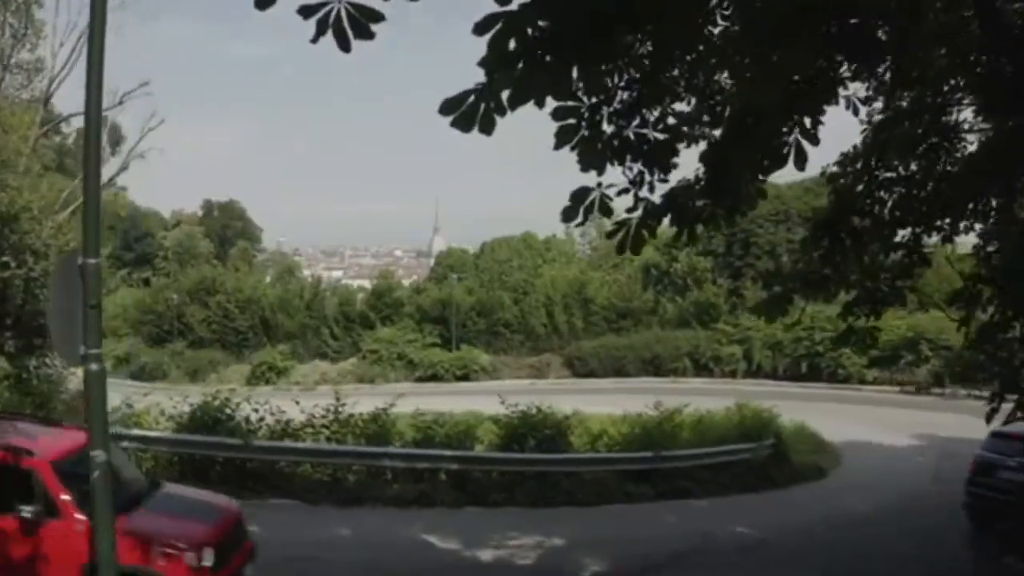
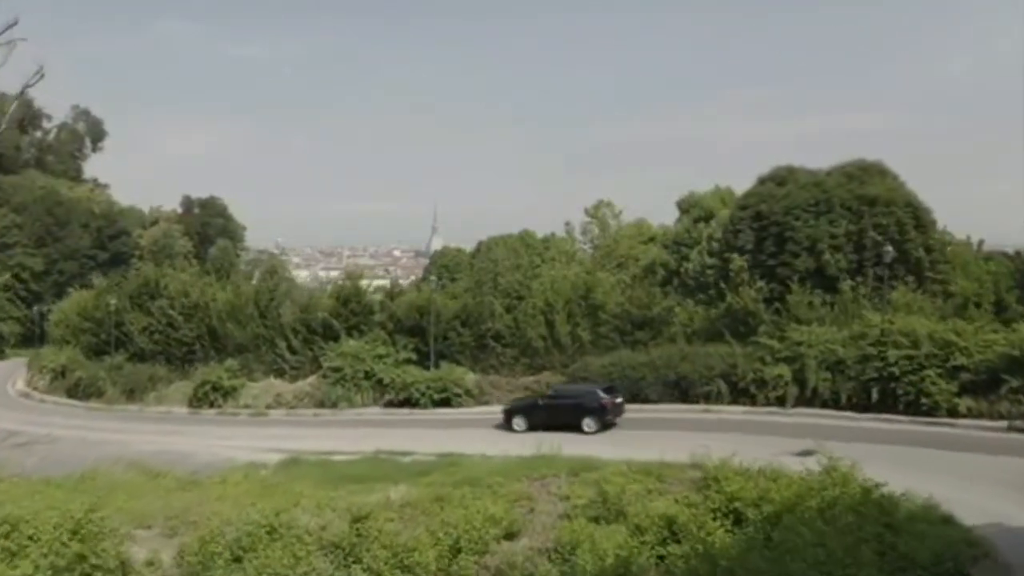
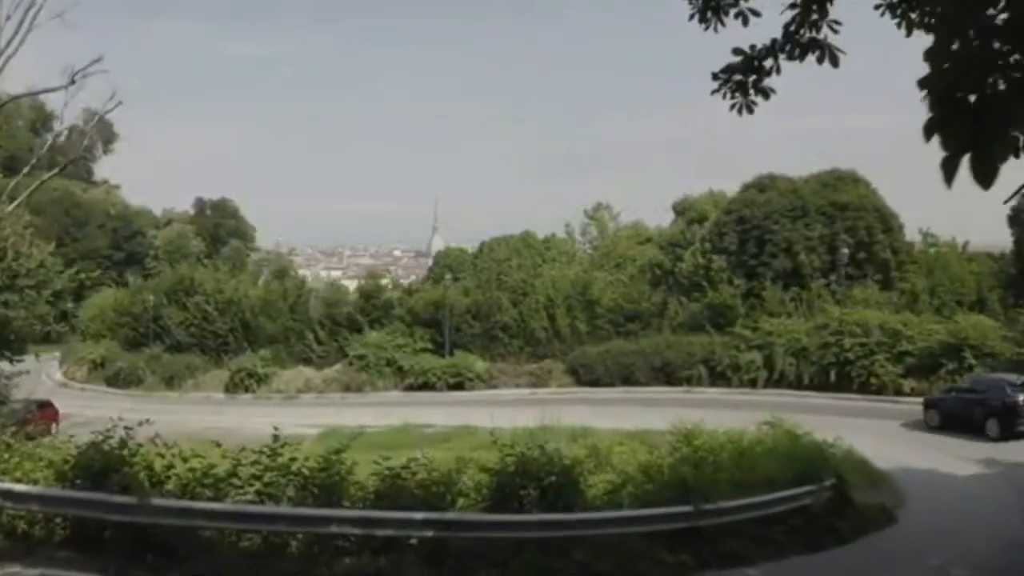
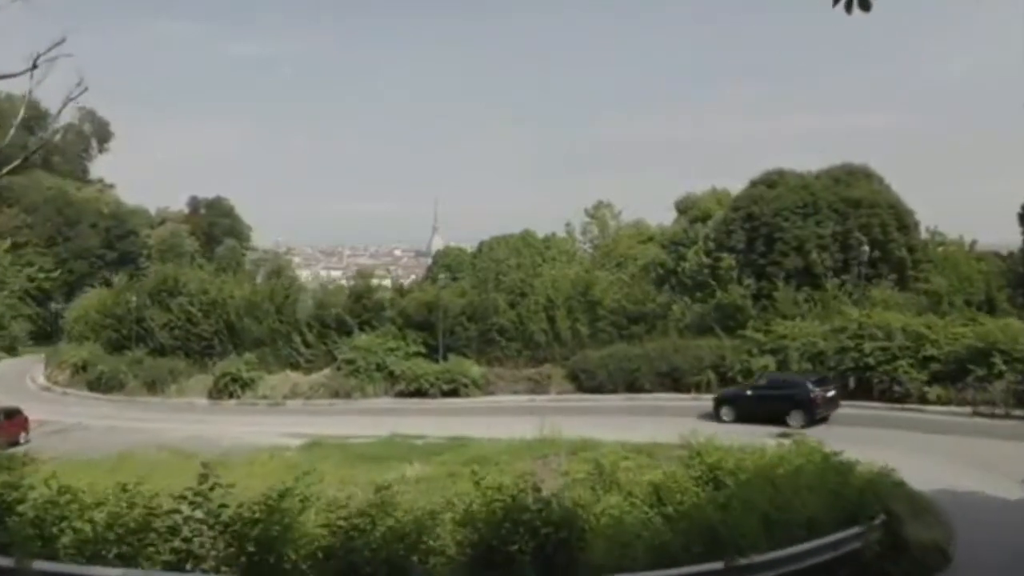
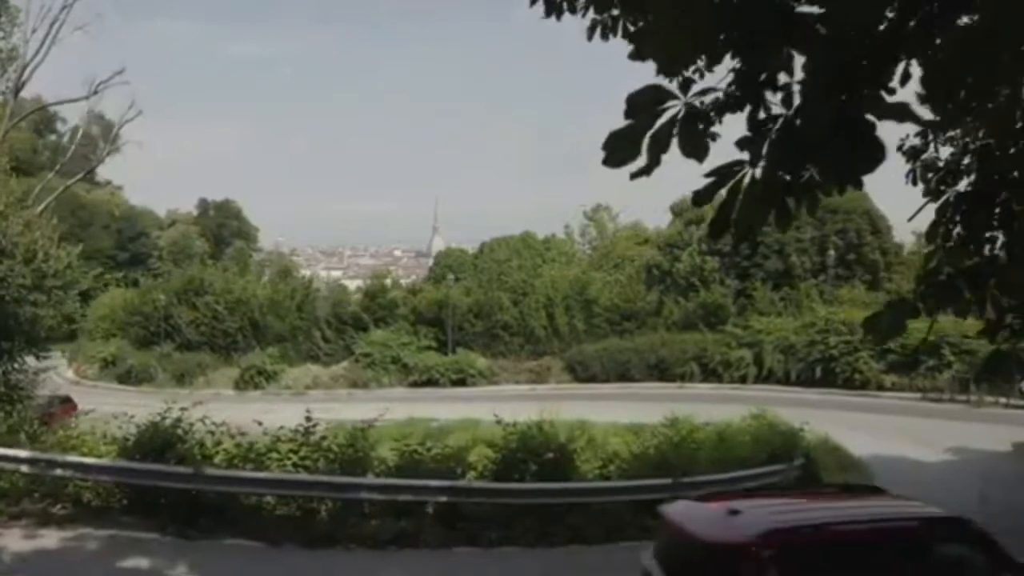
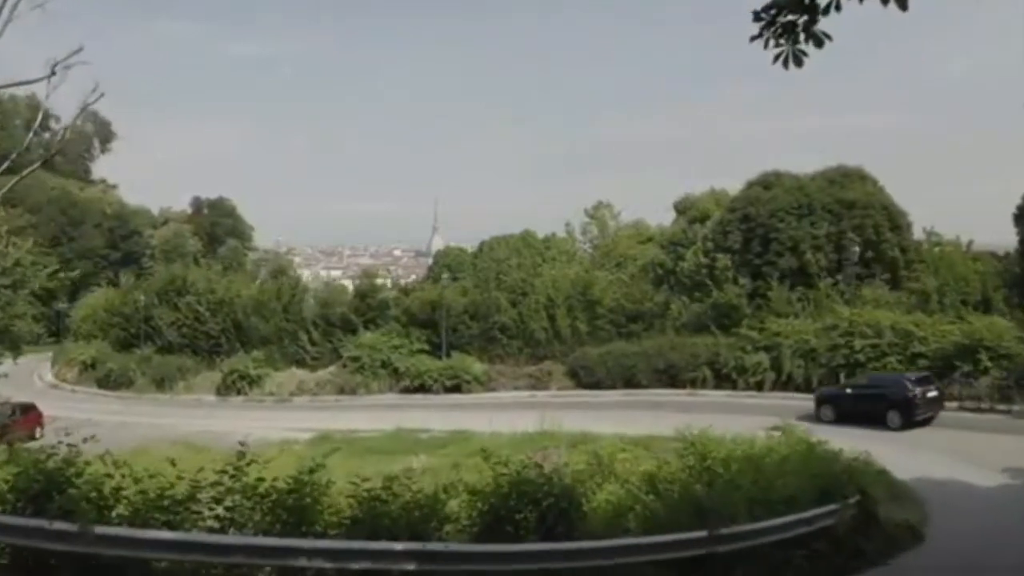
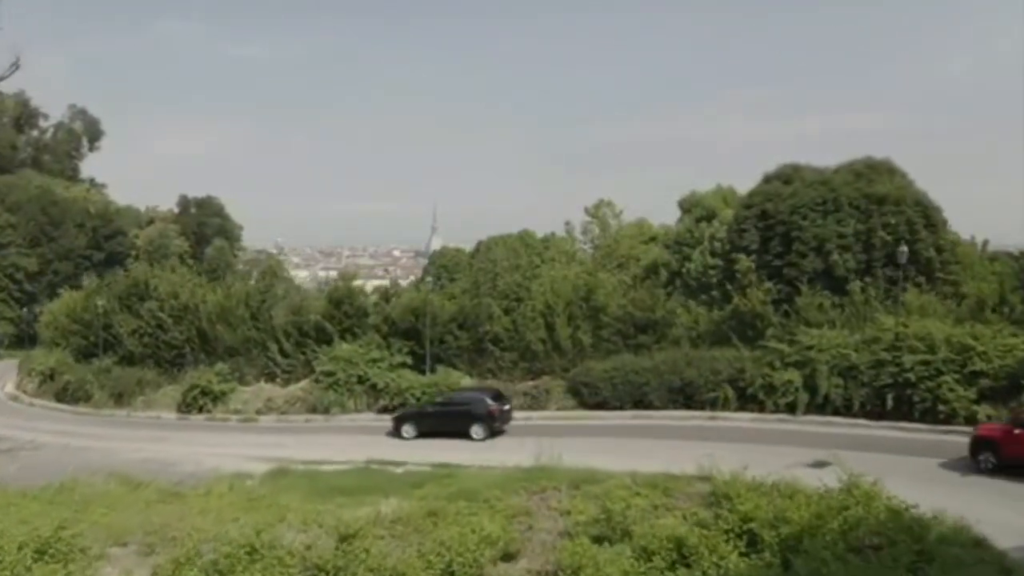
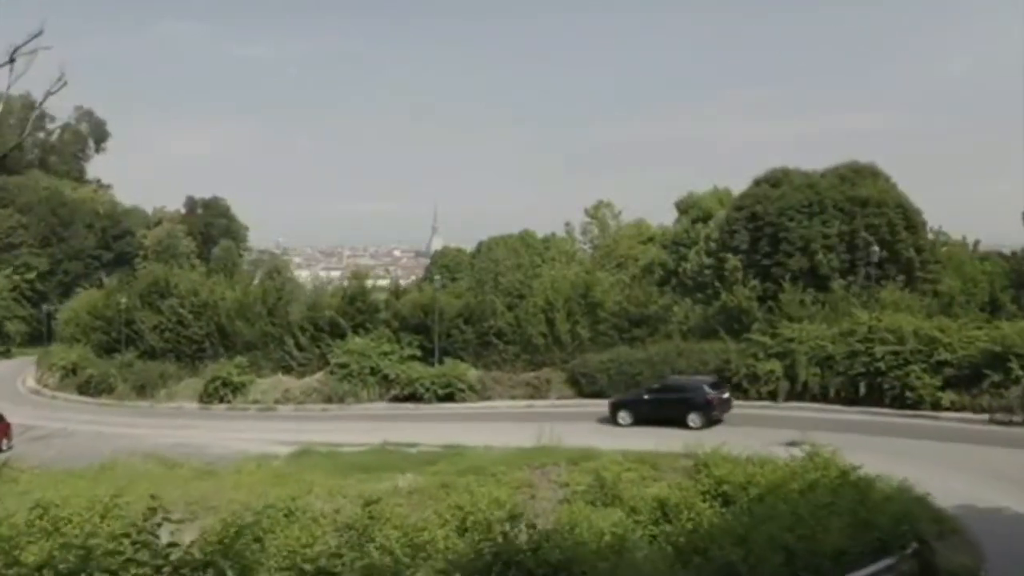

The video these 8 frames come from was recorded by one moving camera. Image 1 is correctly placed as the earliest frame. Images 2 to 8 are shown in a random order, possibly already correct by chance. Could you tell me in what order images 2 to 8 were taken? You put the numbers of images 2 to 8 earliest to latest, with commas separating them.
5, 3, 6, 4, 8, 2, 7
